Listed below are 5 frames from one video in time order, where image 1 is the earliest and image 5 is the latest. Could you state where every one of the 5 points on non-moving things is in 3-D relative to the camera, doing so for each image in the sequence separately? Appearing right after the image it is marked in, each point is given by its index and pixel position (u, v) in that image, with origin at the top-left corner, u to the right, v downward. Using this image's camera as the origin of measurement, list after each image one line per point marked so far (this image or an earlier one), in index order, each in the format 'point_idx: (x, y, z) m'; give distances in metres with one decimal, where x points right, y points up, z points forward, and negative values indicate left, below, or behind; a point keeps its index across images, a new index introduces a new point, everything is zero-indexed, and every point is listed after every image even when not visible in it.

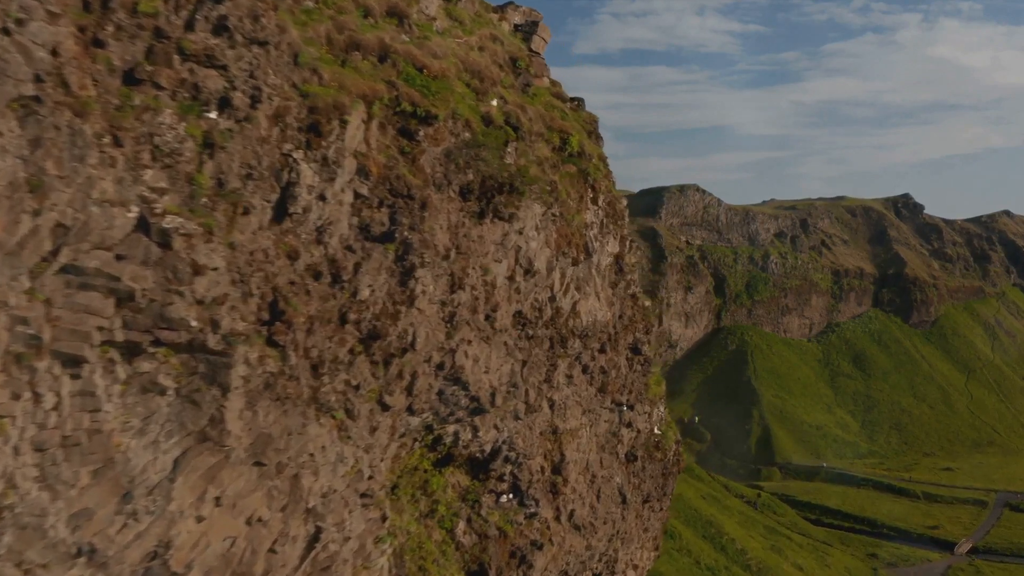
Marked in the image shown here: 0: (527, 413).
0: (+0.3, -2.6, +16.2) m
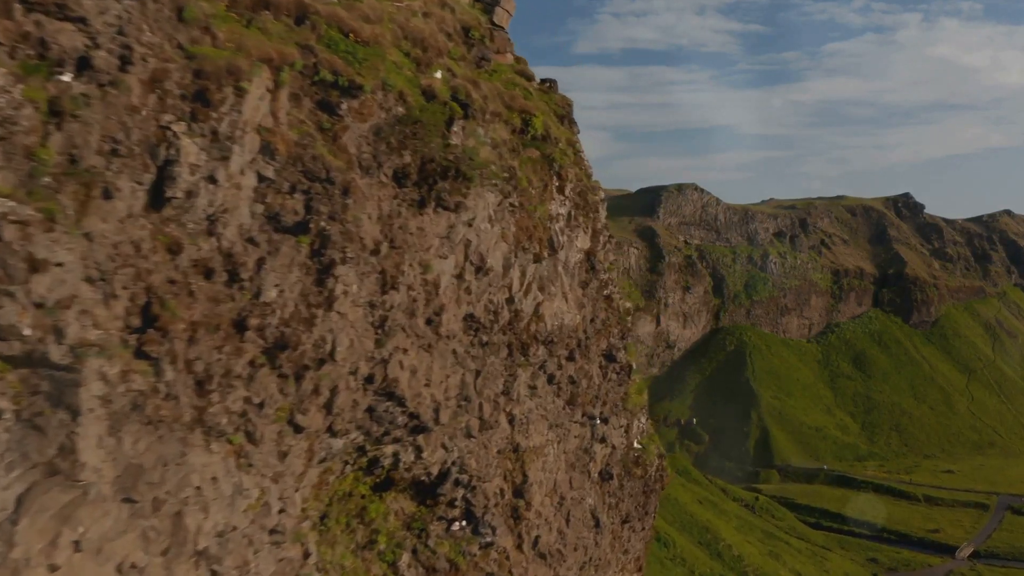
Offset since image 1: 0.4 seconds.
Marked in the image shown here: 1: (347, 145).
0: (-0.6, -2.6, +14.3) m
1: (-2.4, +2.0, +11.4) m
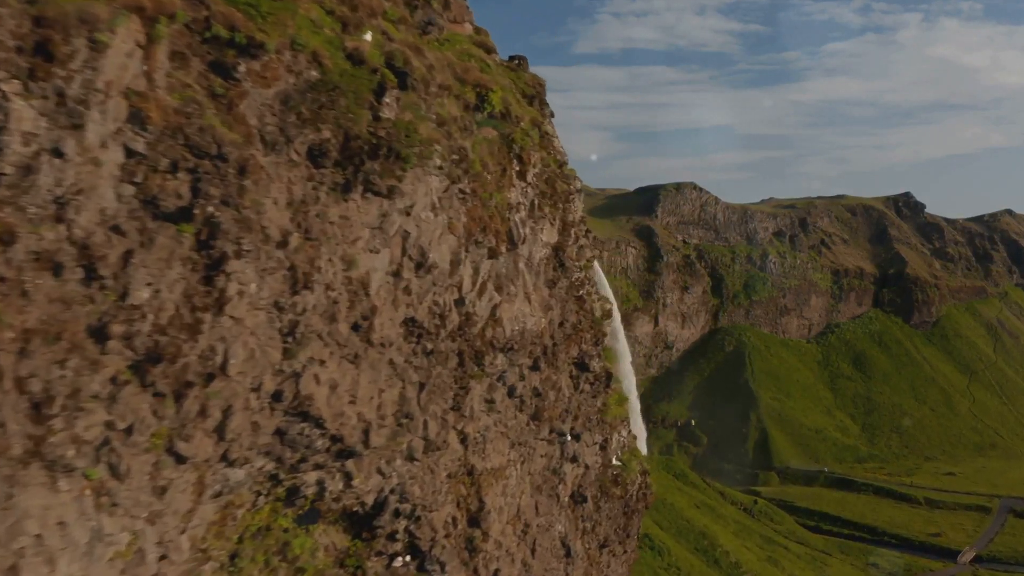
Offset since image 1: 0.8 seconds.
0: (-1.3, -2.6, +12.3) m
1: (-3.2, +2.0, +9.4) m
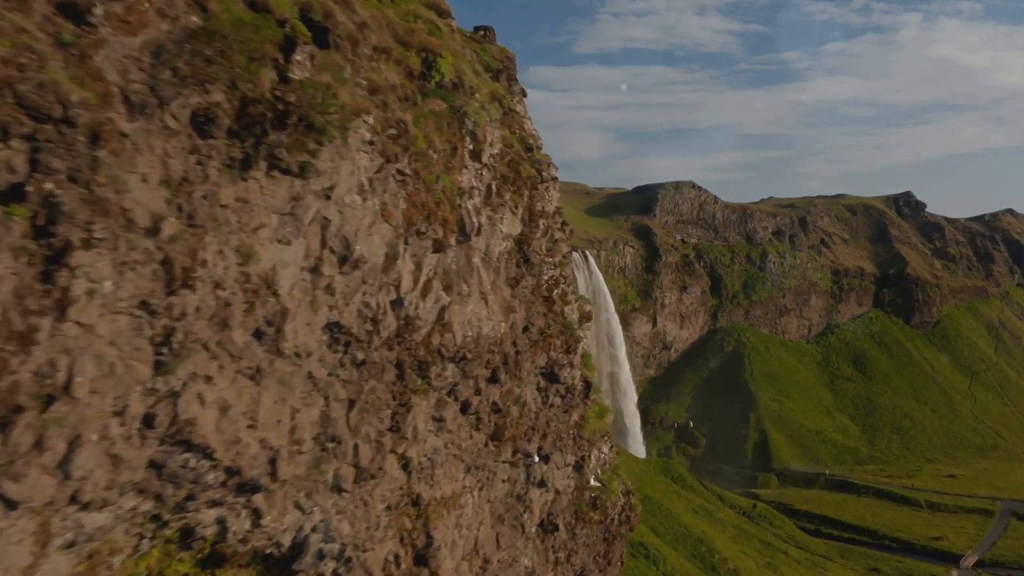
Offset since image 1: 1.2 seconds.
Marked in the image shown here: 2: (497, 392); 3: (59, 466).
0: (-2.0, -2.5, +10.4) m
1: (-3.8, +2.1, +7.5) m
2: (-0.2, -1.6, +12.5) m
3: (-4.1, -1.6, +7.2) m
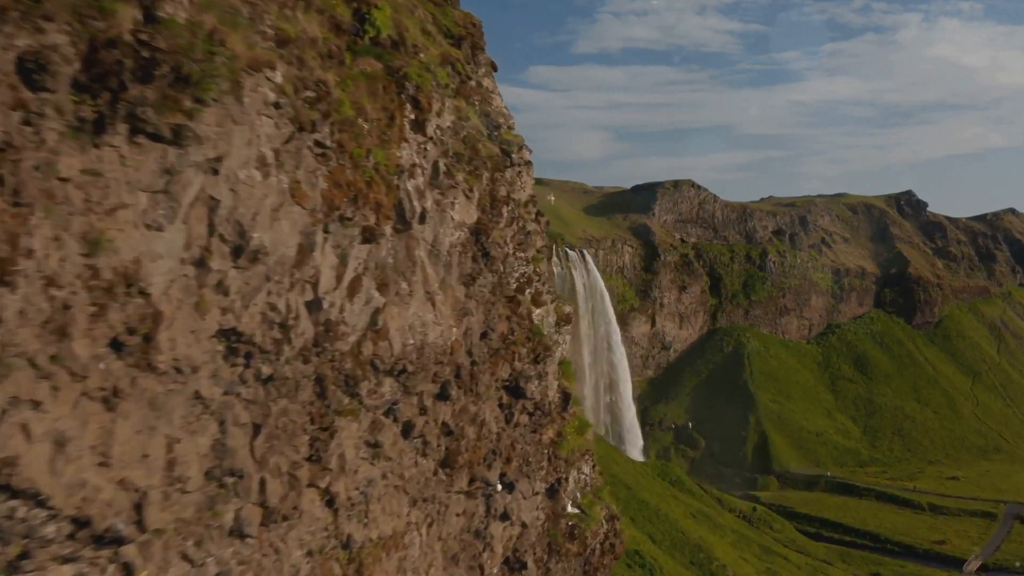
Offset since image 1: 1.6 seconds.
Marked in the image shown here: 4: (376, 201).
0: (-2.6, -2.5, +8.5) m
1: (-4.4, +2.1, +5.5) m
2: (-0.8, -1.6, +10.6) m
3: (-4.7, -1.6, +5.2) m
4: (-1.6, +1.0, +9.1) m
